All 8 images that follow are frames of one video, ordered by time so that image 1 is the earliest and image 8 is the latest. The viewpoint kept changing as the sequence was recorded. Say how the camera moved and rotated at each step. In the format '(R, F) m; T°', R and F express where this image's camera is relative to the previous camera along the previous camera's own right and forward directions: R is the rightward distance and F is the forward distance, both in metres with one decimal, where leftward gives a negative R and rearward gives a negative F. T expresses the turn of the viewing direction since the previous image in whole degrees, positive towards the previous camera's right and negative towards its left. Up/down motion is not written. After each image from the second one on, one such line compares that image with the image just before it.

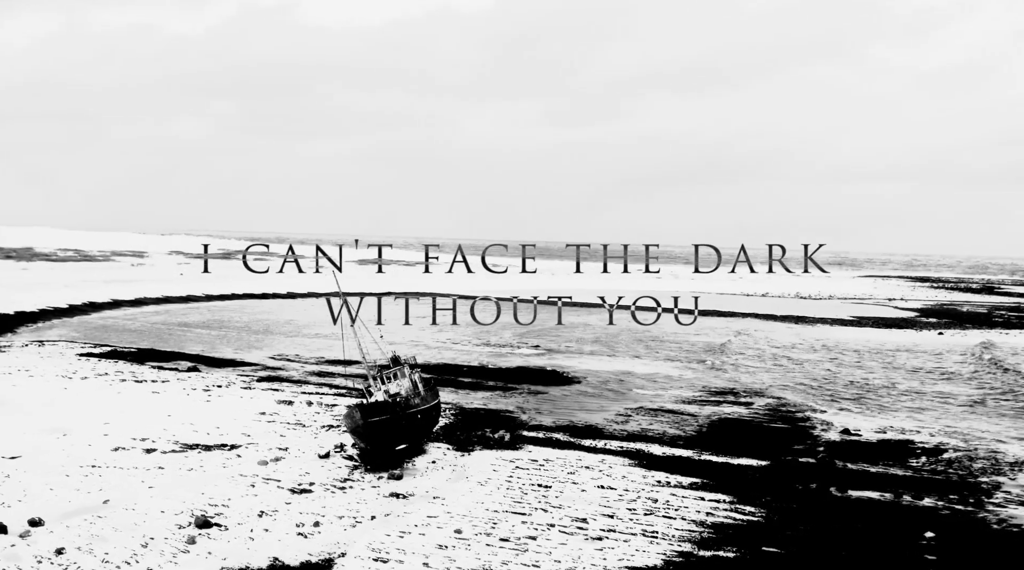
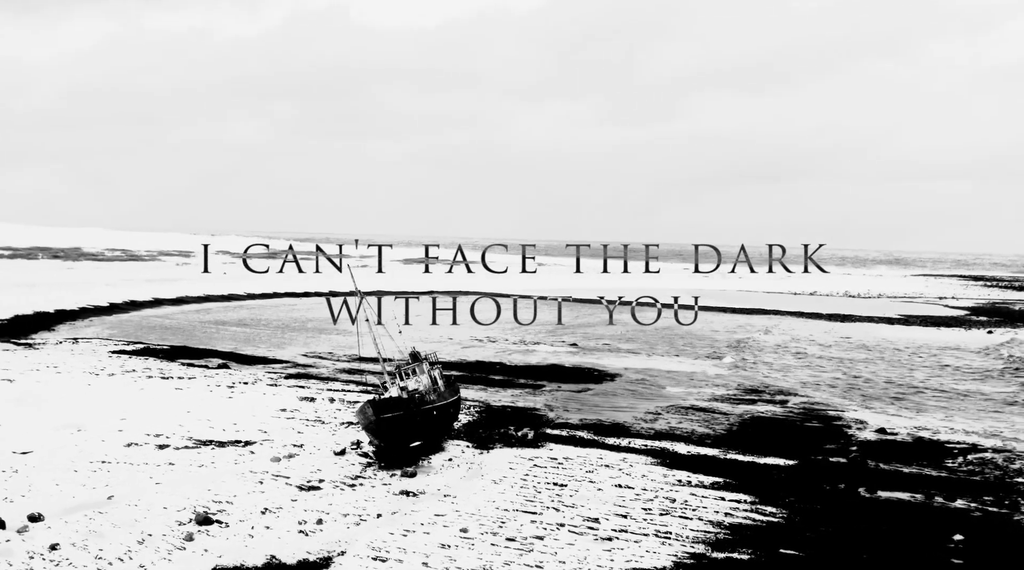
(+0.8, +0.6) m; -2°
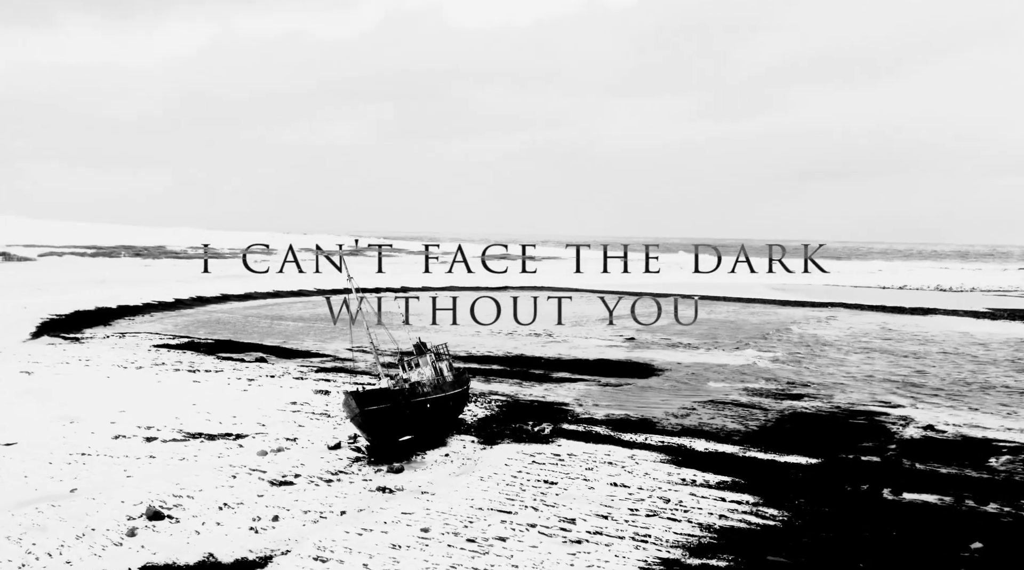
(+2.2, +1.4) m; -5°
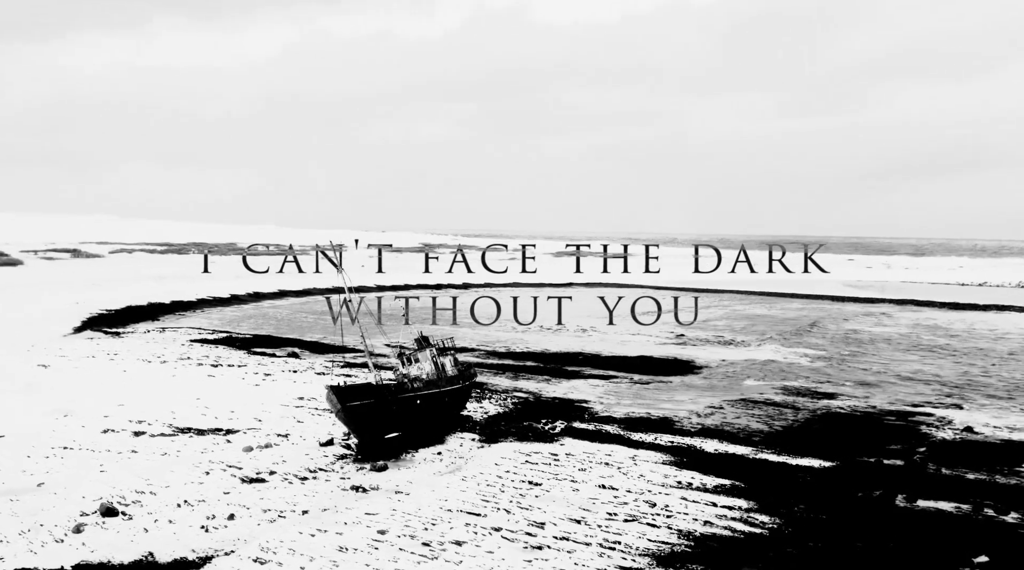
(+2.0, +1.1) m; -4°
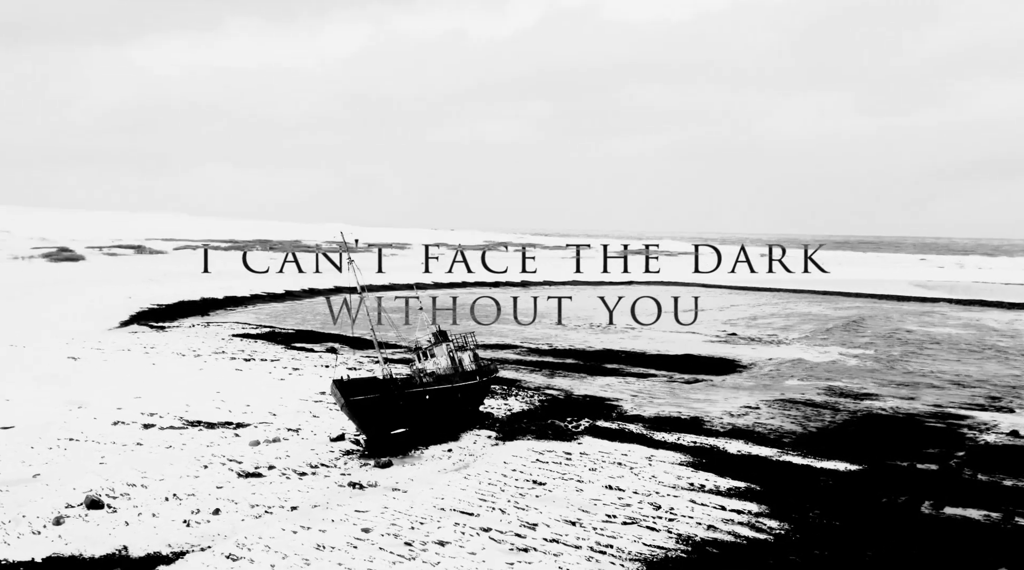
(+1.3, +0.7) m; -4°
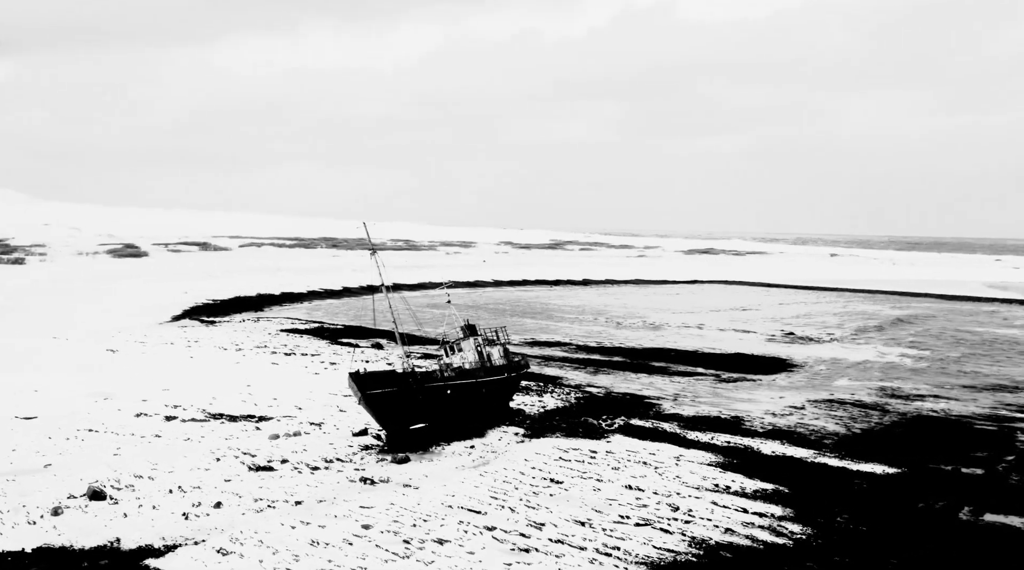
(+1.0, +0.7) m; -4°
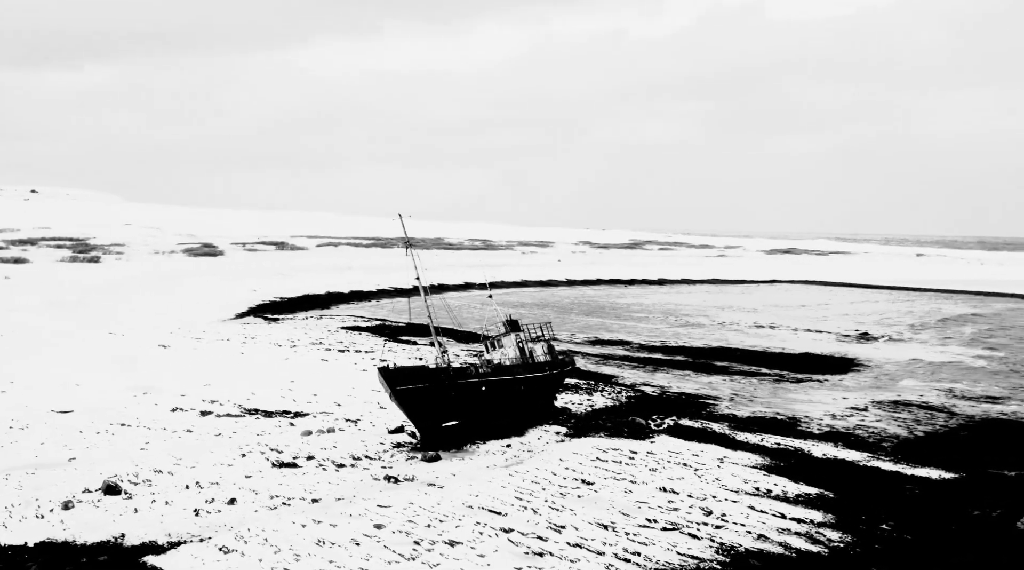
(+1.0, +0.8) m; -4°
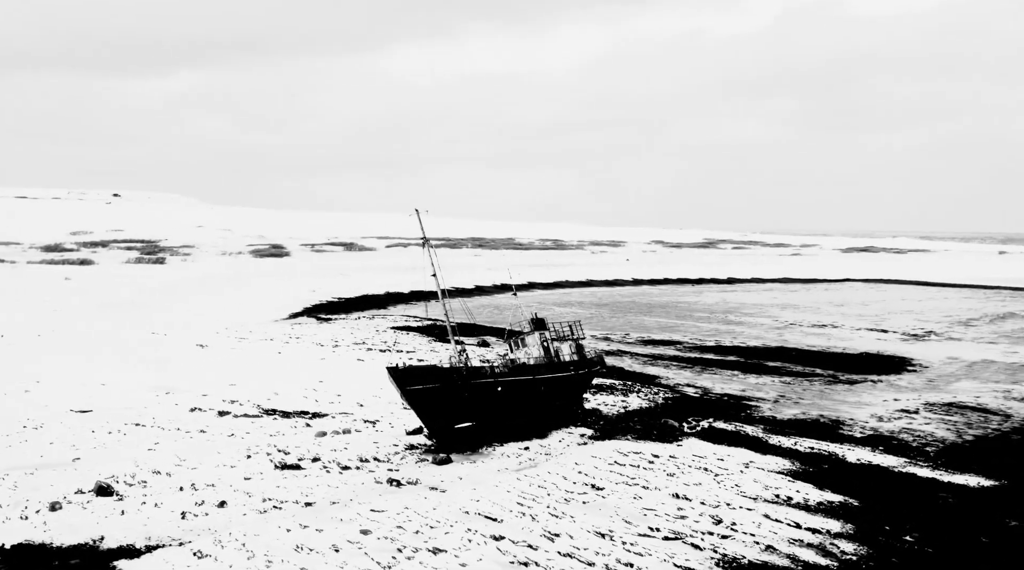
(+1.3, +0.8) m; -4°
